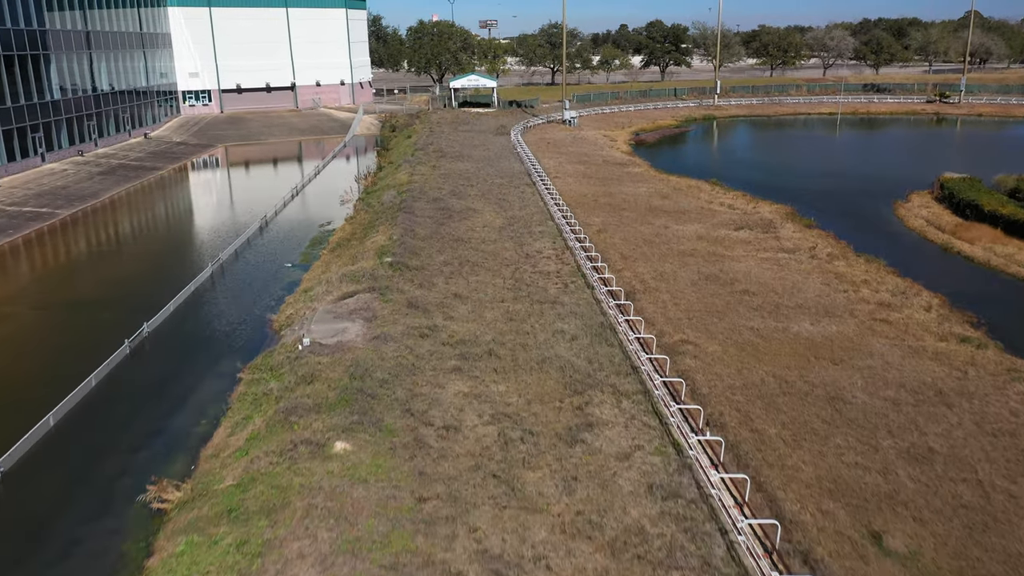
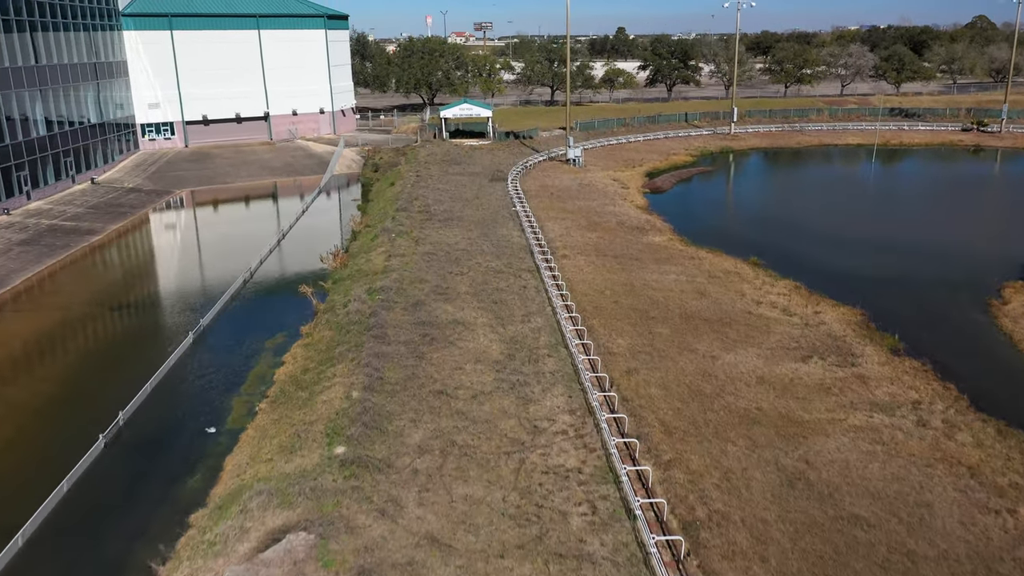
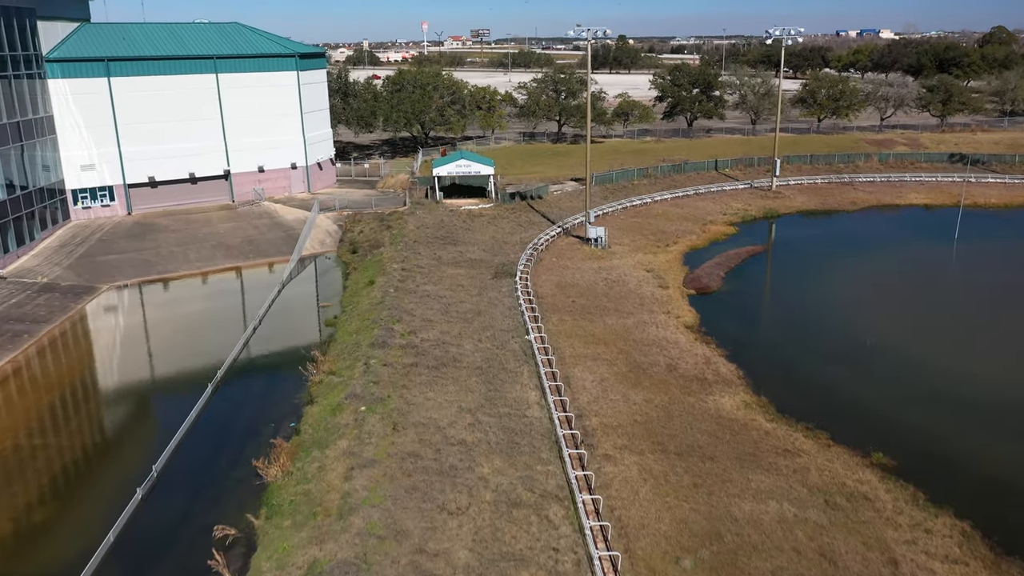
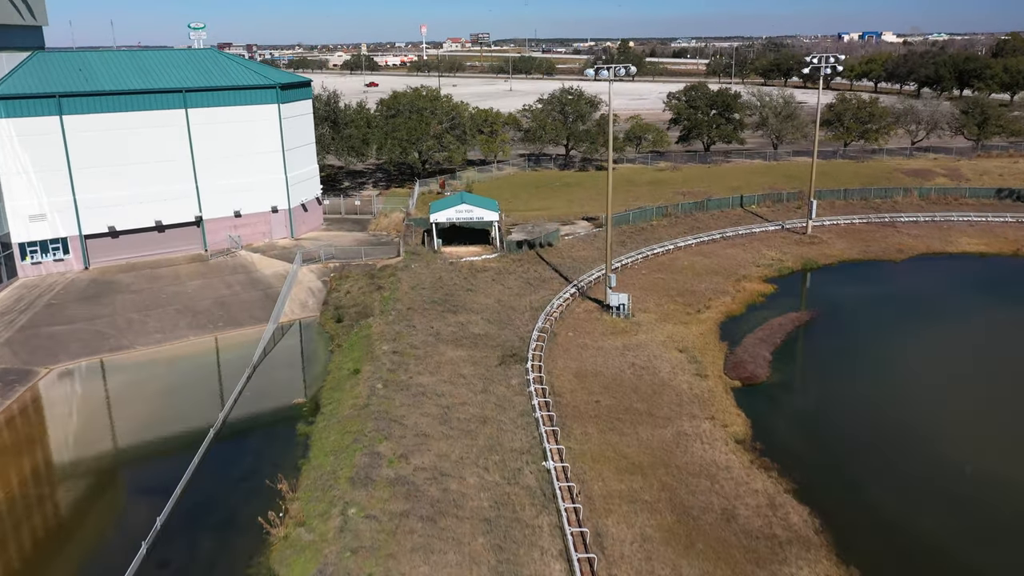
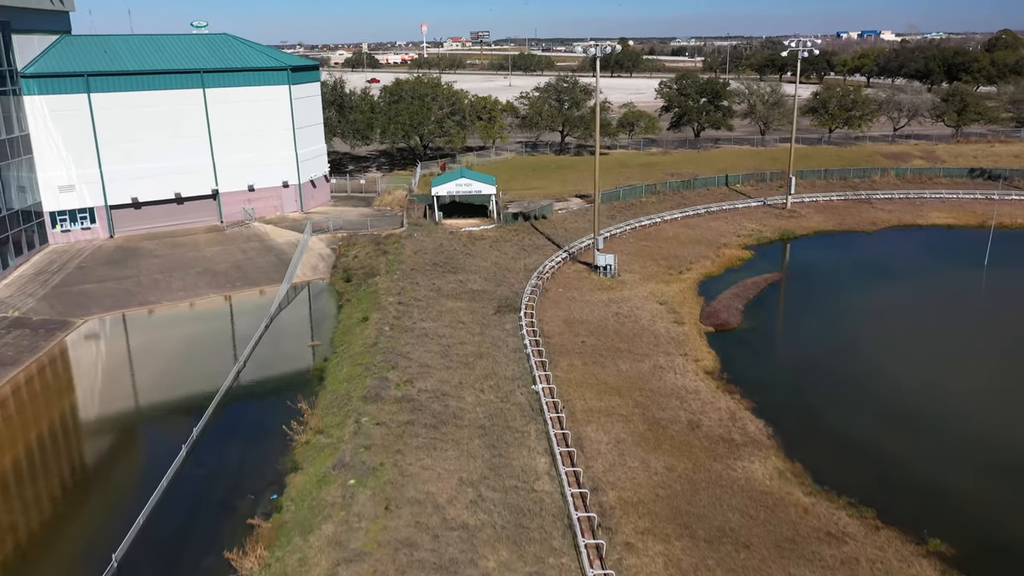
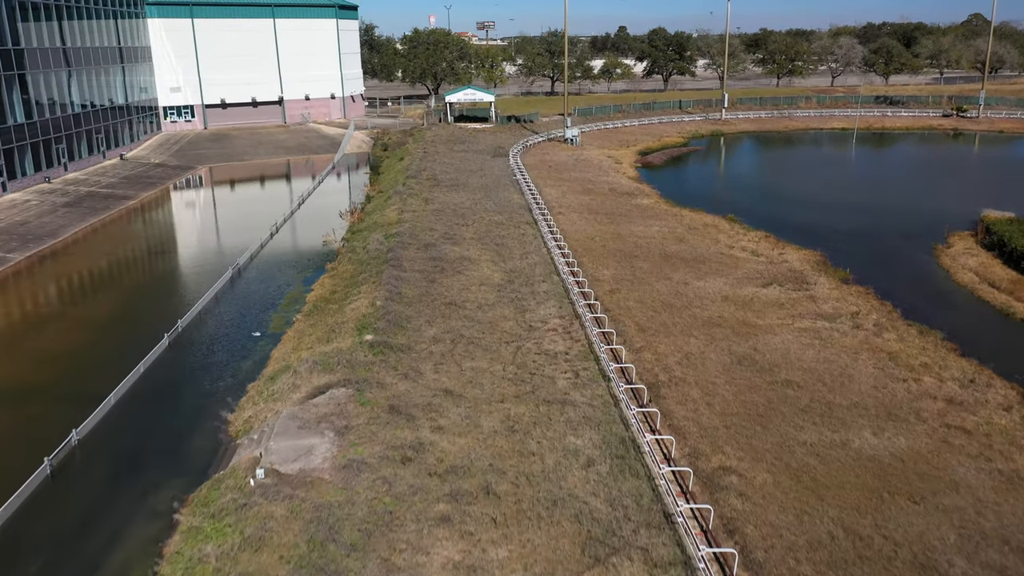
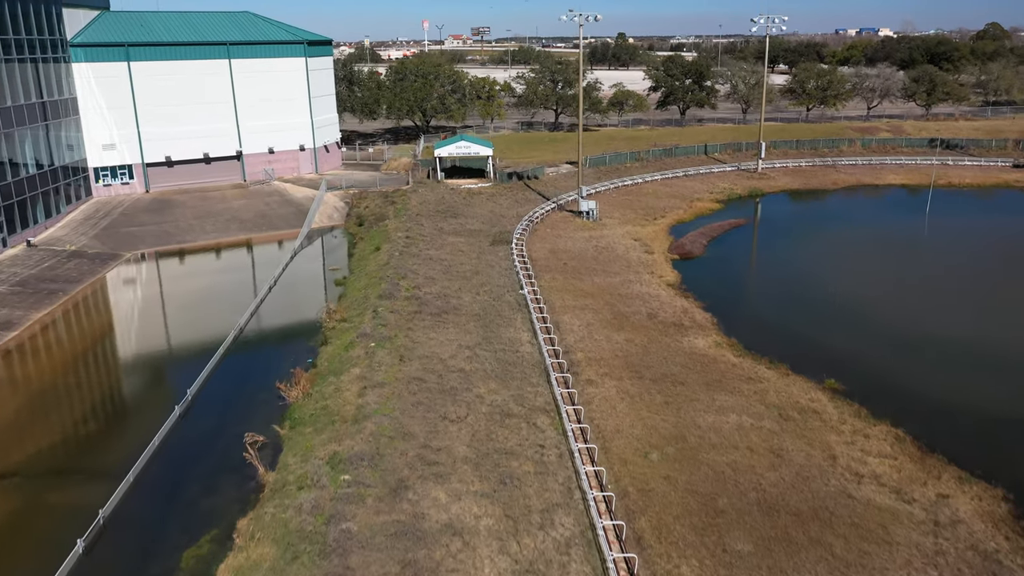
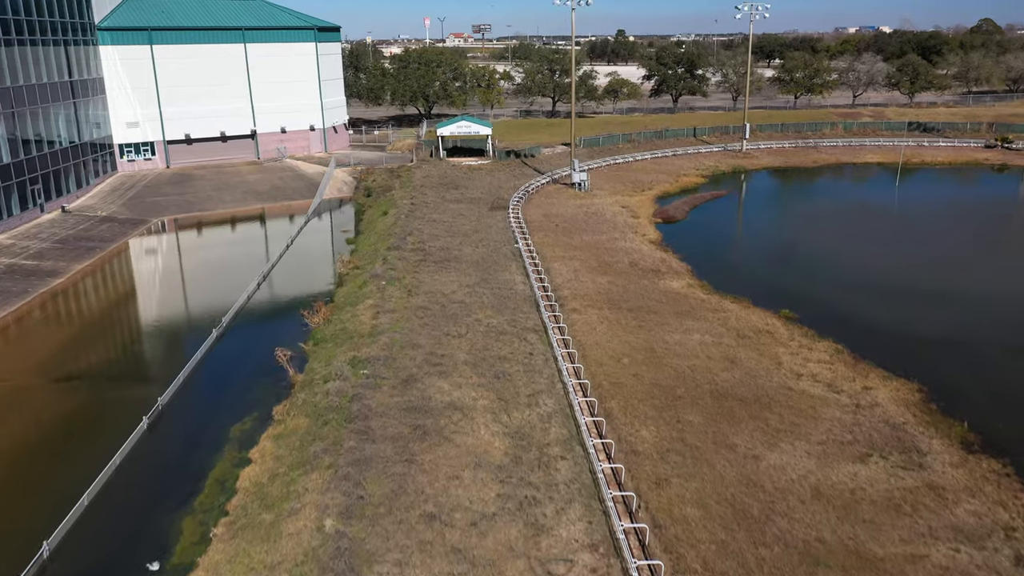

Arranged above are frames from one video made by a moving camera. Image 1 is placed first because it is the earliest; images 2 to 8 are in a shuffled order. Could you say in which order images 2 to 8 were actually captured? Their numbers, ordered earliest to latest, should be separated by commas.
6, 2, 8, 7, 3, 5, 4
